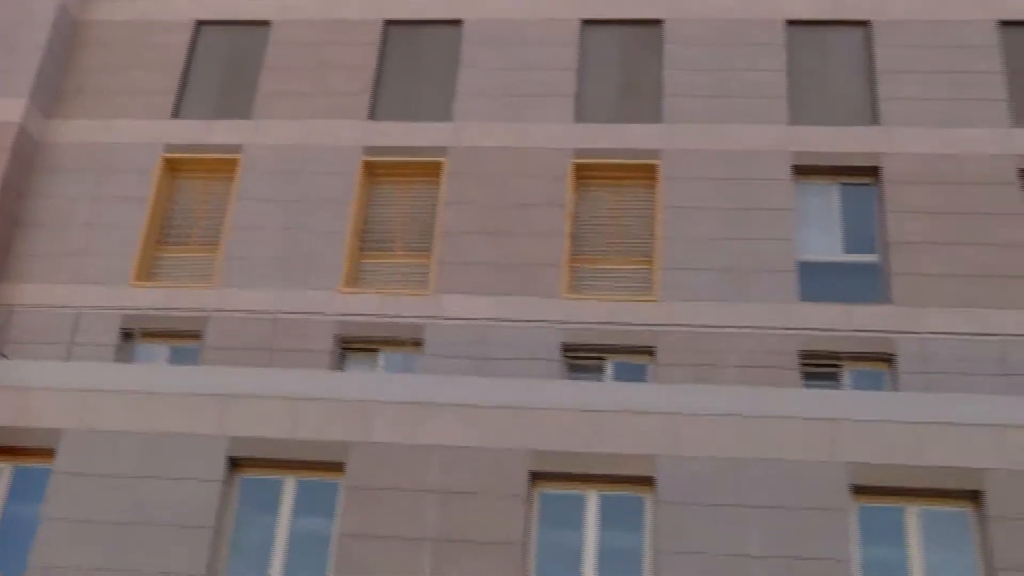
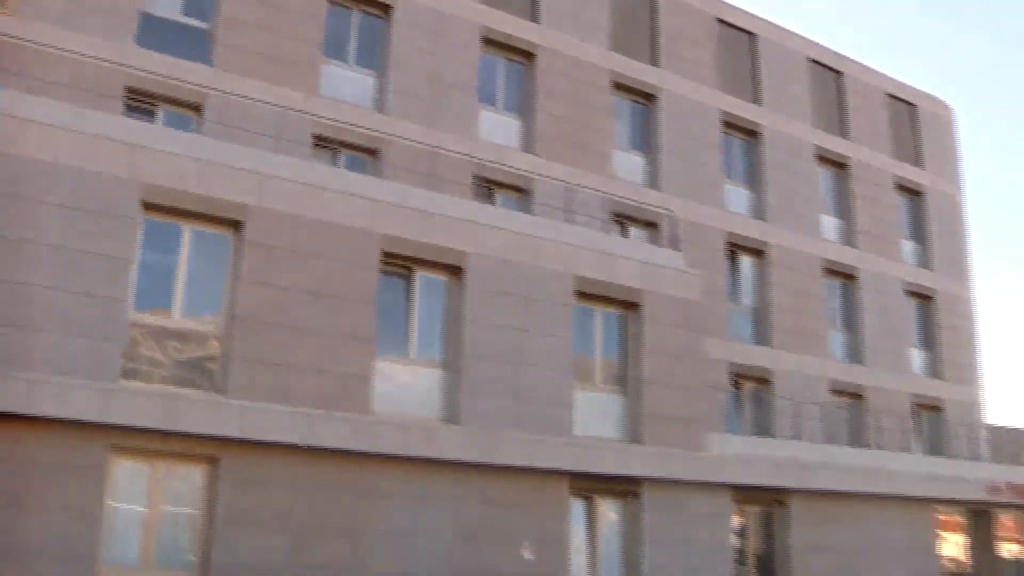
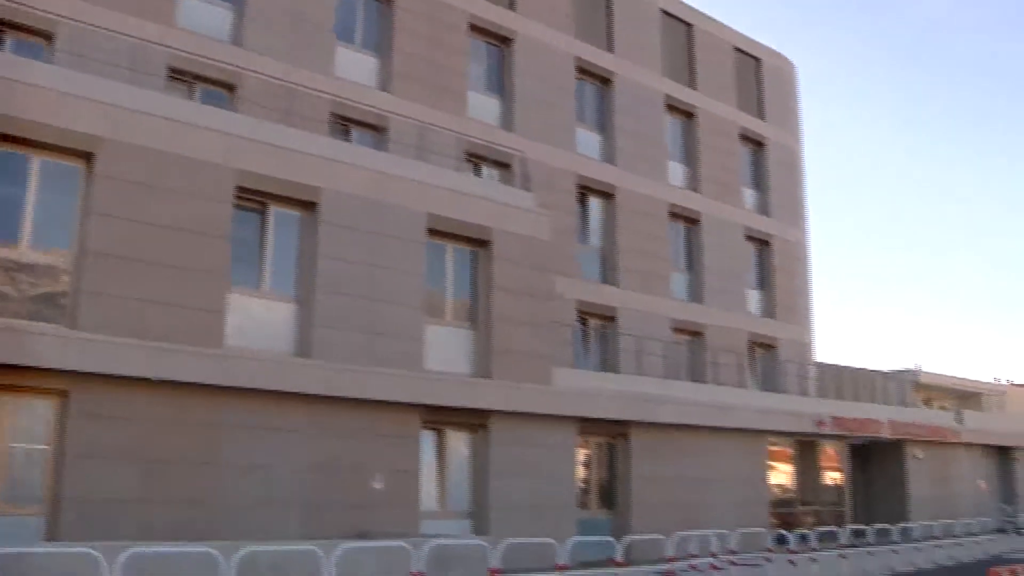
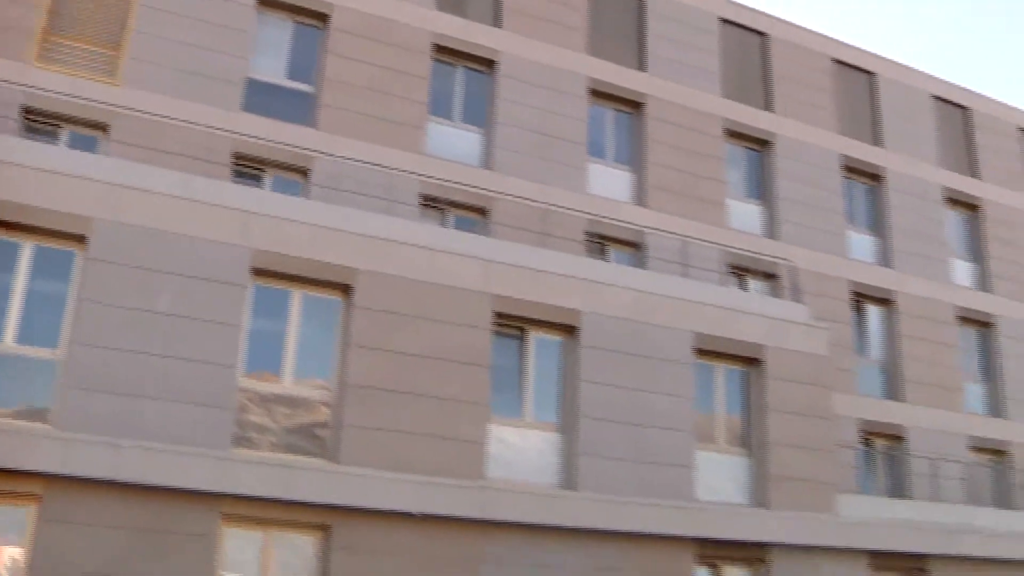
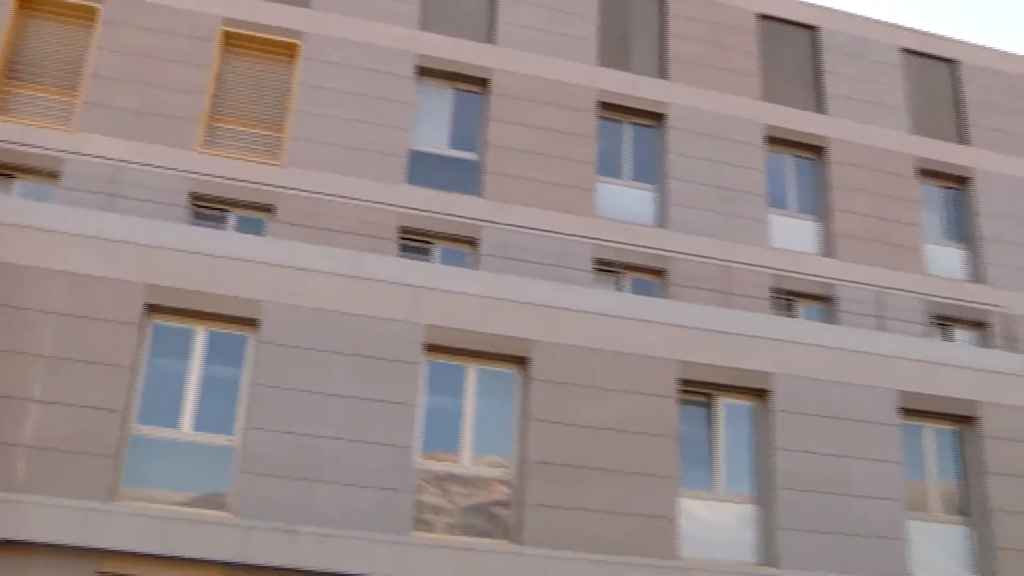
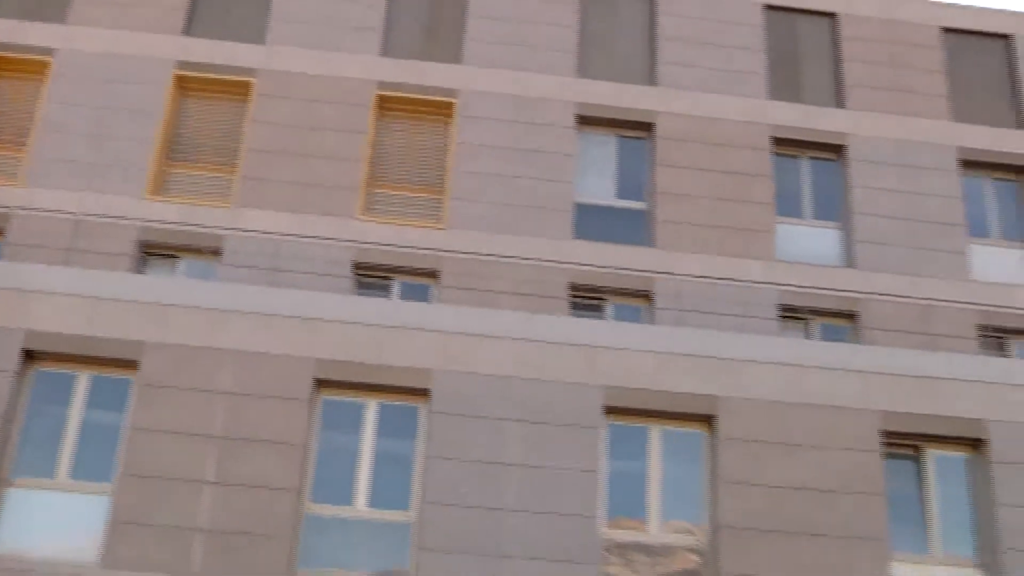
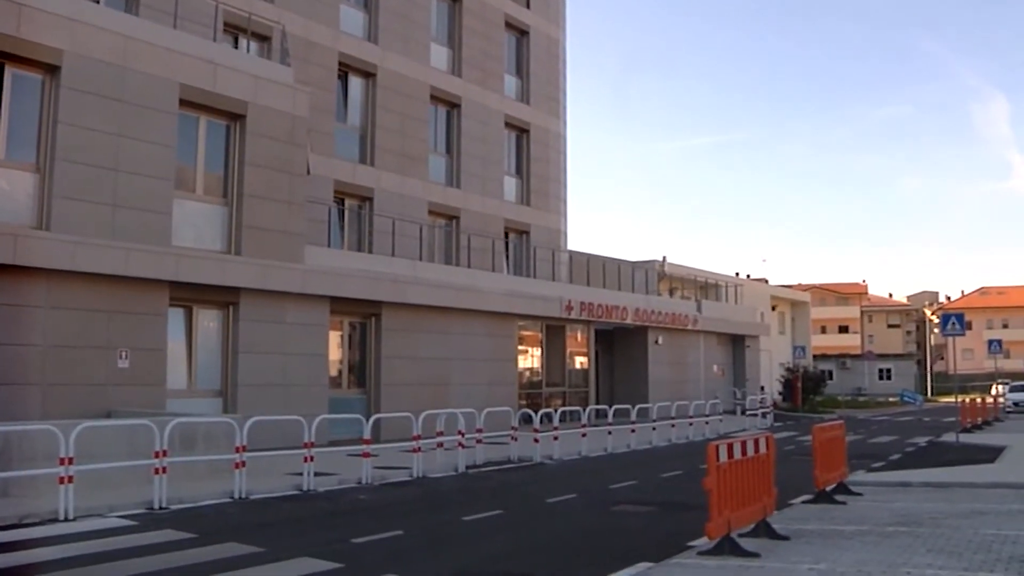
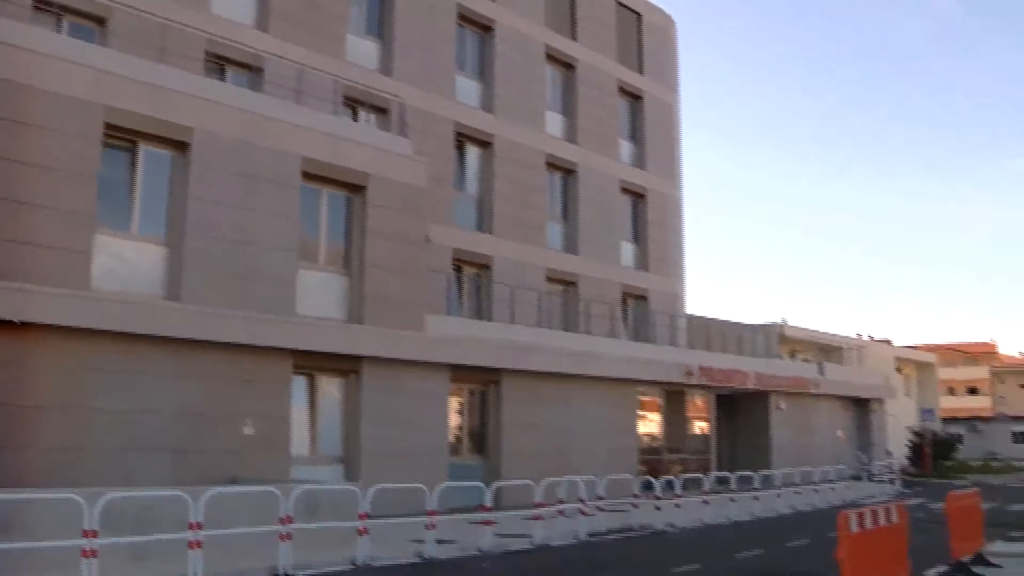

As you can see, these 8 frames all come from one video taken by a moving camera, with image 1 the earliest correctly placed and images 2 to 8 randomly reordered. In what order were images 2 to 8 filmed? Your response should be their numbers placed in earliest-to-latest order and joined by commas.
6, 5, 4, 2, 3, 8, 7
